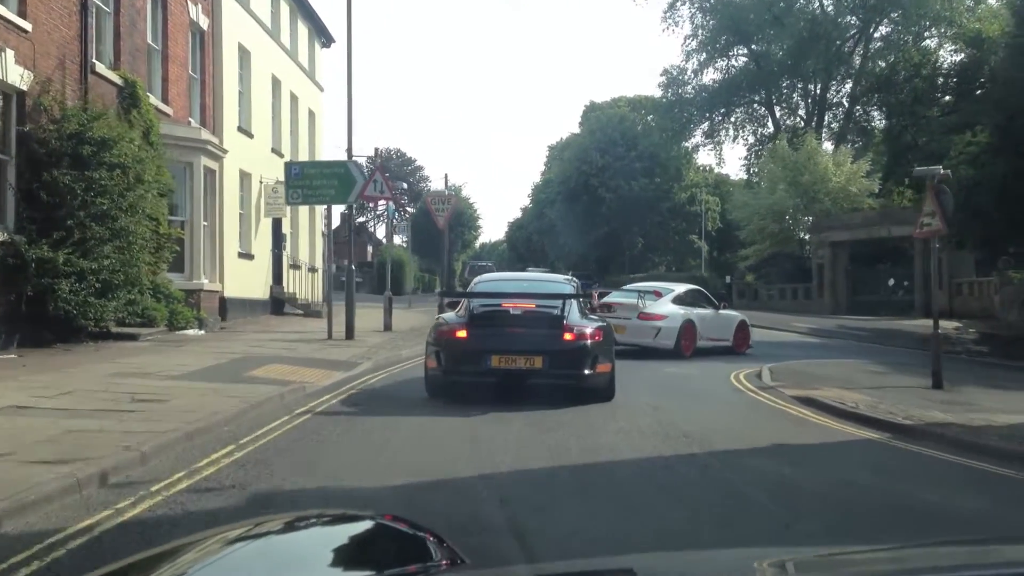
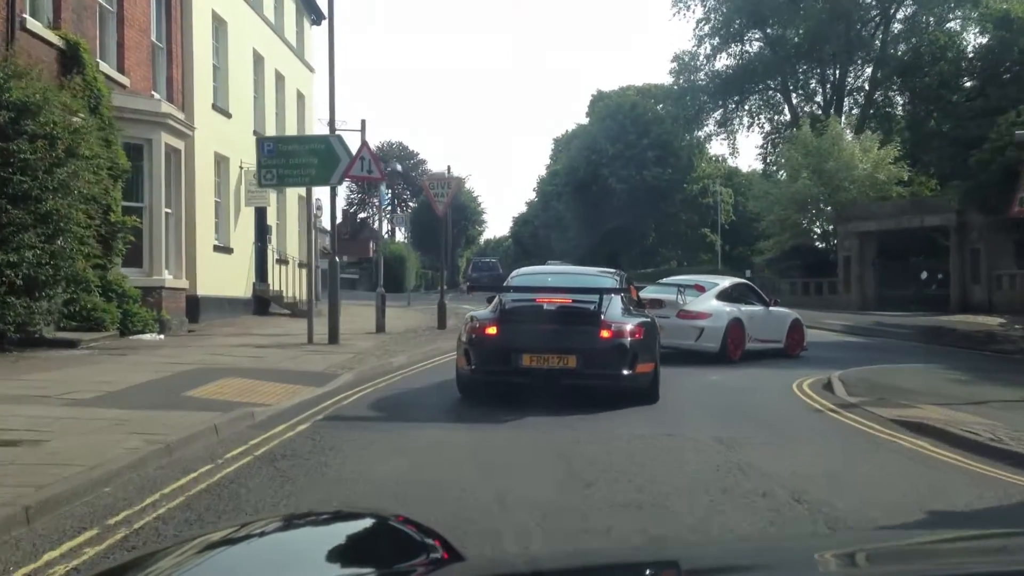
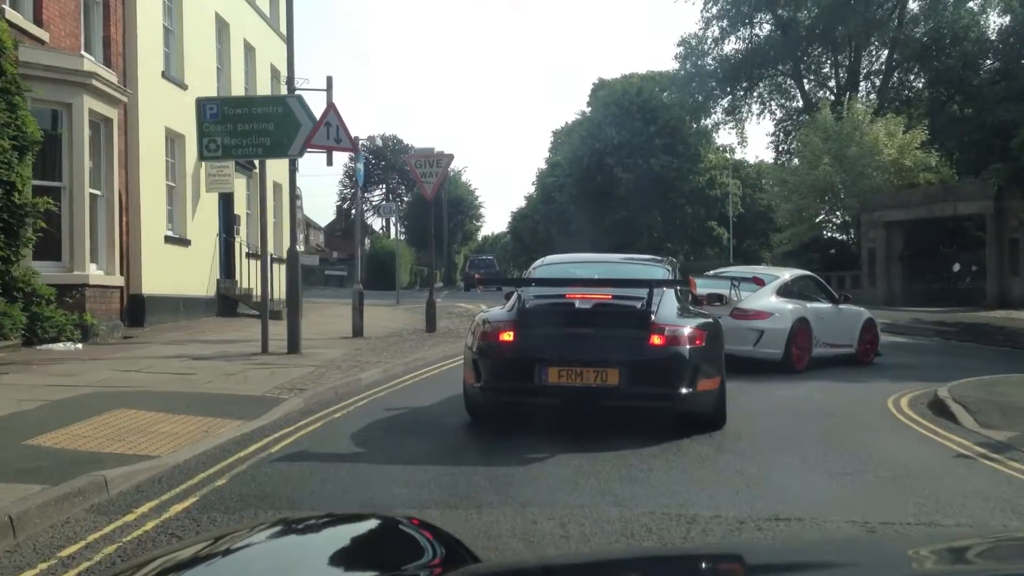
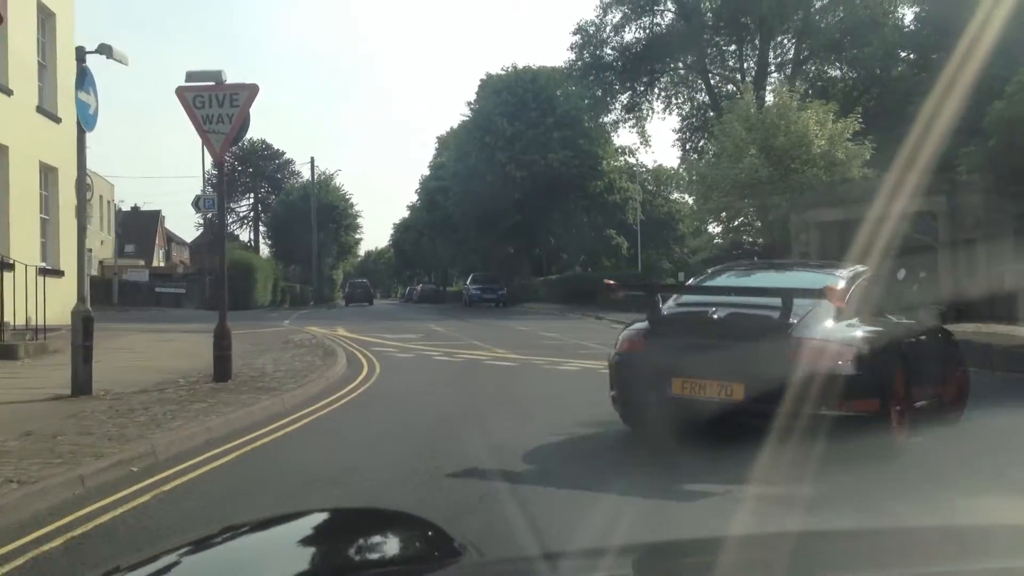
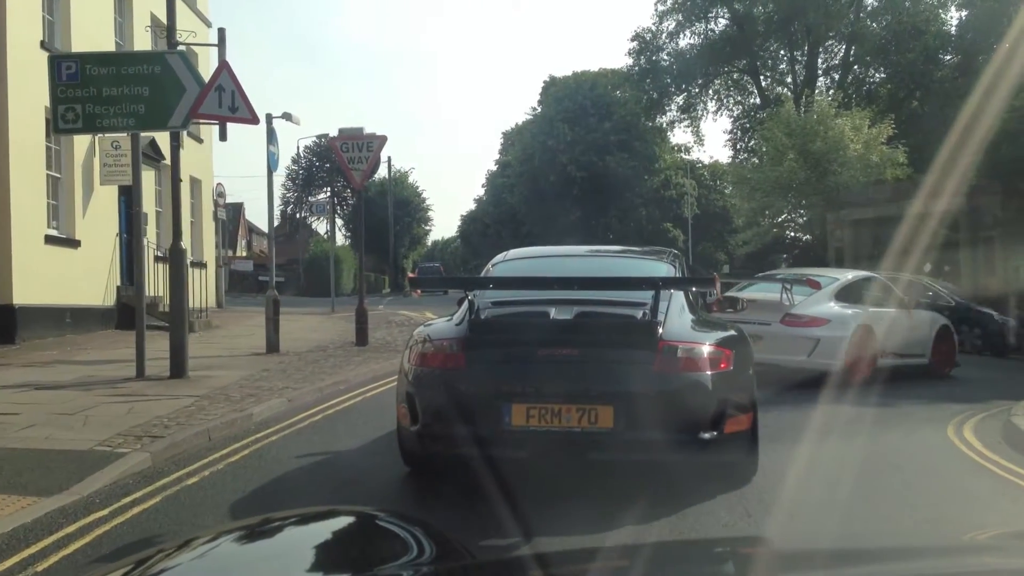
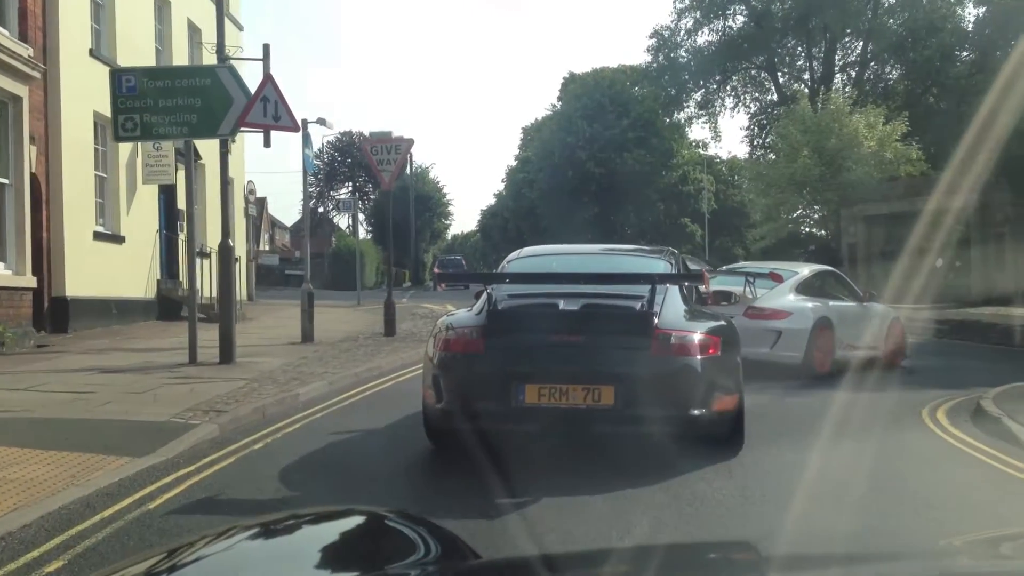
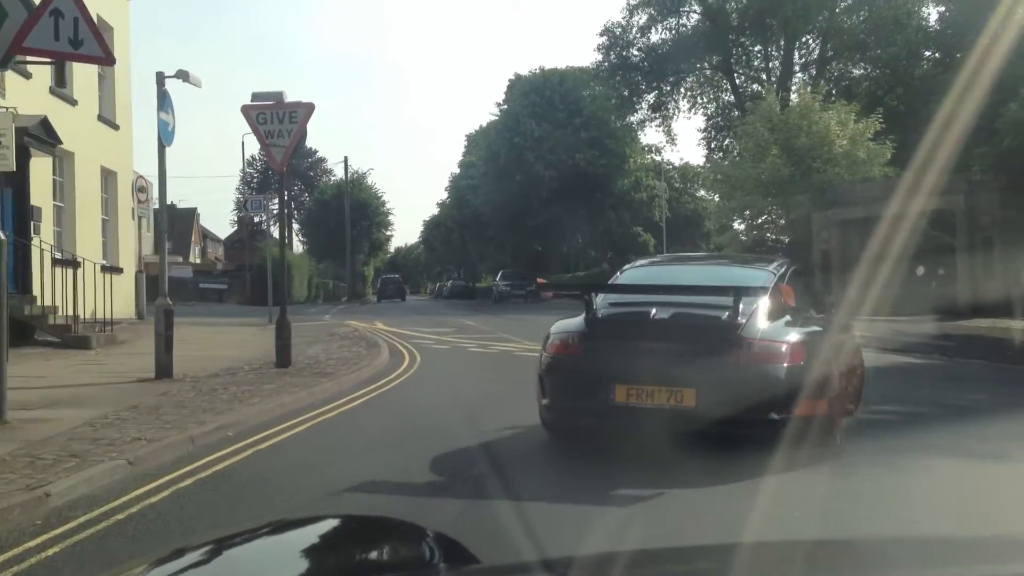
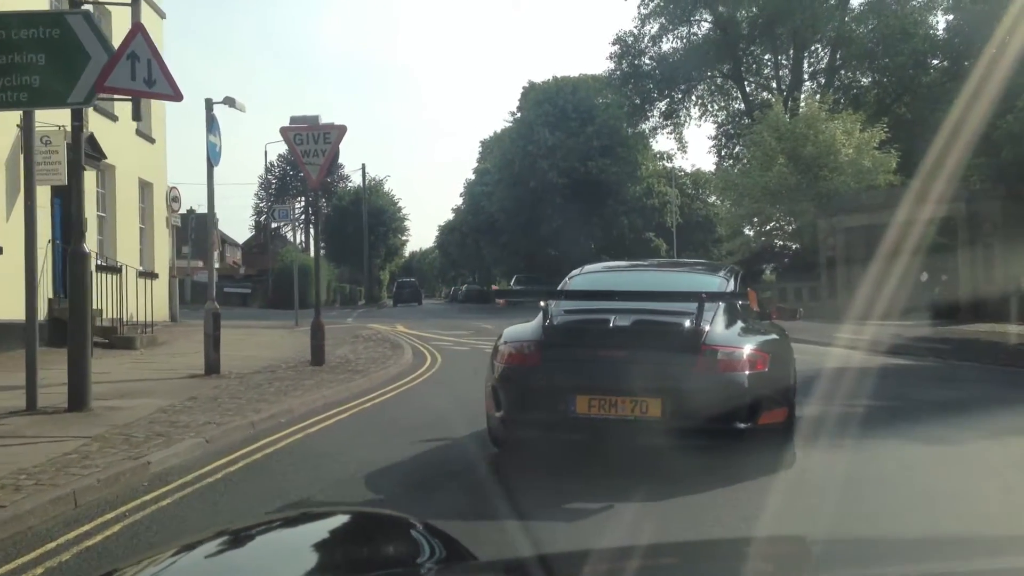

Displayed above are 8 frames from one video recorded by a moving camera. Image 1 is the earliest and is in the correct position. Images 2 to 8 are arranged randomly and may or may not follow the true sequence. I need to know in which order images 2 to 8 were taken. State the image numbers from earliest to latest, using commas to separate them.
2, 3, 6, 5, 8, 7, 4
